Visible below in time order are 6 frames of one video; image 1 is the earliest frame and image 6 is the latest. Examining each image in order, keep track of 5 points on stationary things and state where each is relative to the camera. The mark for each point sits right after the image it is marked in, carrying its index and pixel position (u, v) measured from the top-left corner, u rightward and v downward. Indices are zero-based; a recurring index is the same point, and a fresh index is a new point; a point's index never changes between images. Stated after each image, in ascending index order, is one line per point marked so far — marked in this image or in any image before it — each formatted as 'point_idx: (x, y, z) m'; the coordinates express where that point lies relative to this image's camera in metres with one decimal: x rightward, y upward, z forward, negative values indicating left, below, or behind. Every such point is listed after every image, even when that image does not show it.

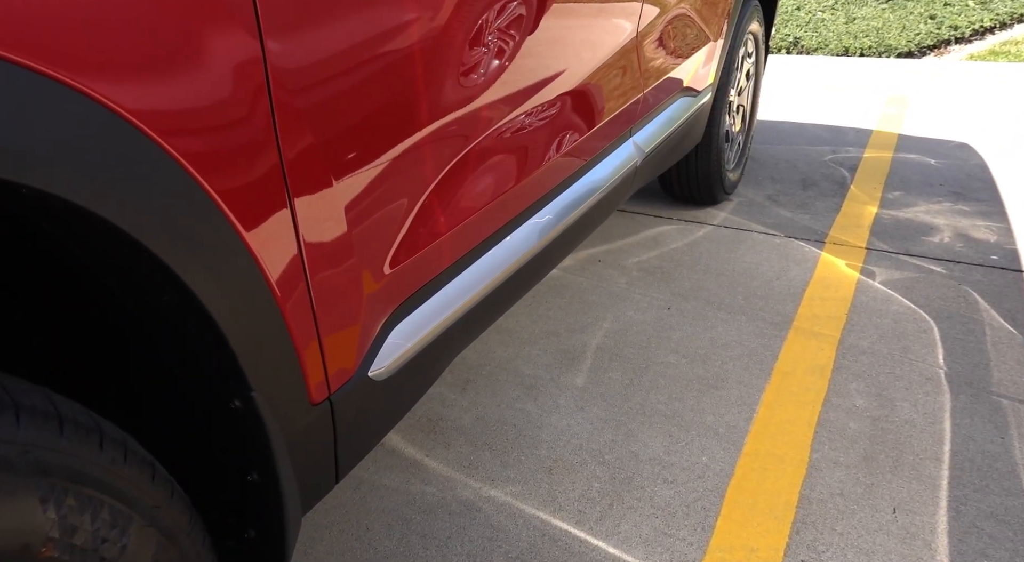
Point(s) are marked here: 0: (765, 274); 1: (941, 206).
0: (+1.1, -0.1, +3.3) m
1: (+2.2, +0.2, +4.1) m
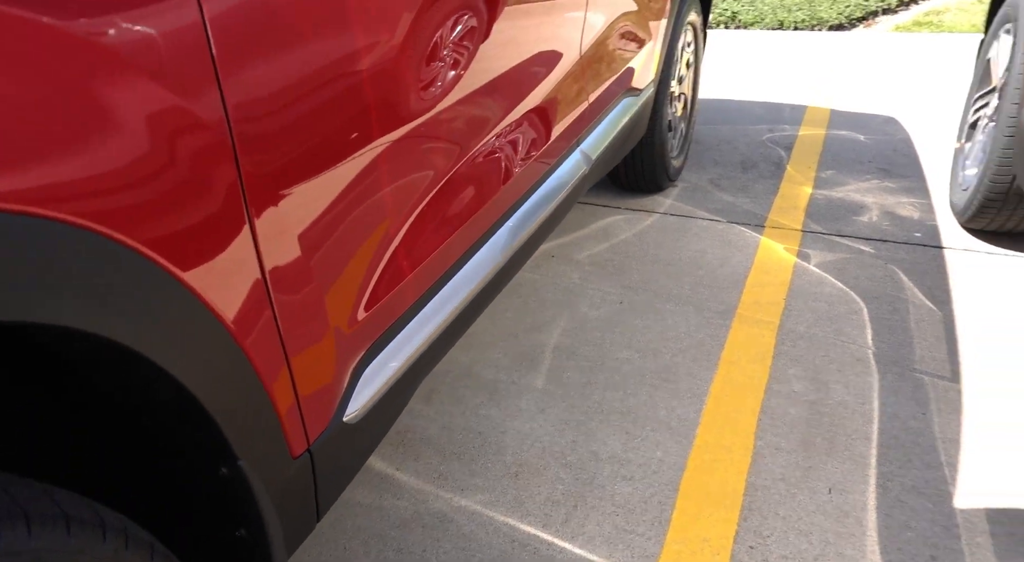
0: (+0.9, 0.0, +3.4) m
1: (+1.9, +0.4, +4.3) m
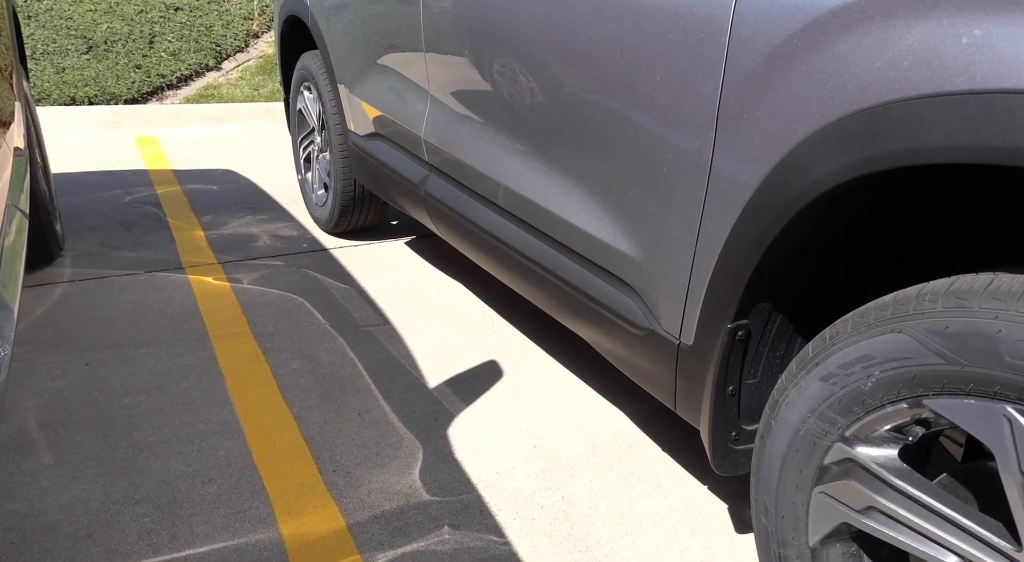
0: (-1.5, -0.1, +3.6) m
1: (-1.6, +0.3, +4.9) m
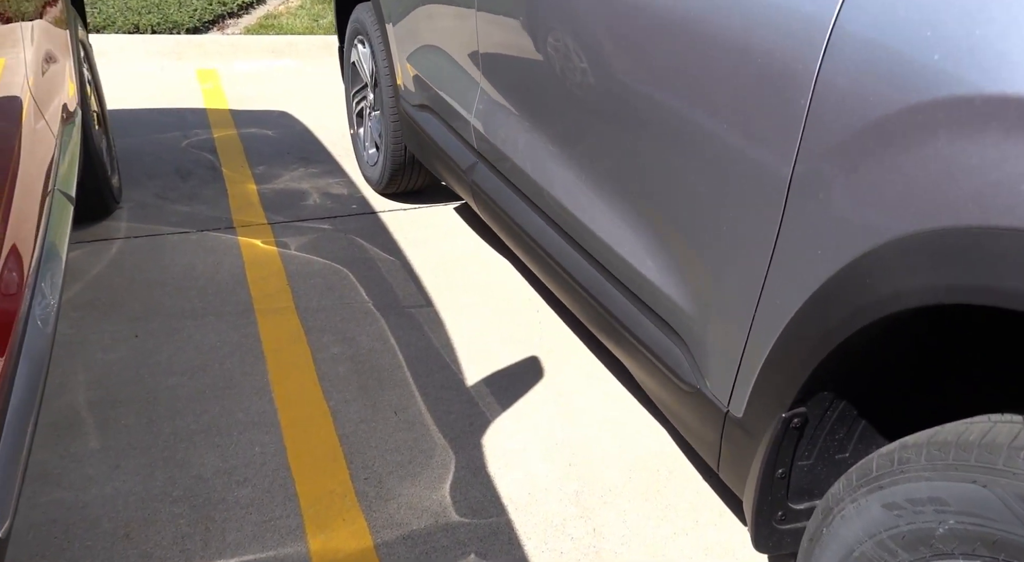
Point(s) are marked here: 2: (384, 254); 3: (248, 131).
0: (-1.3, 0.0, +3.6) m
1: (-1.2, +0.6, +4.9) m
2: (-0.6, +0.1, +3.6) m
3: (-1.9, +1.1, +6.1) m
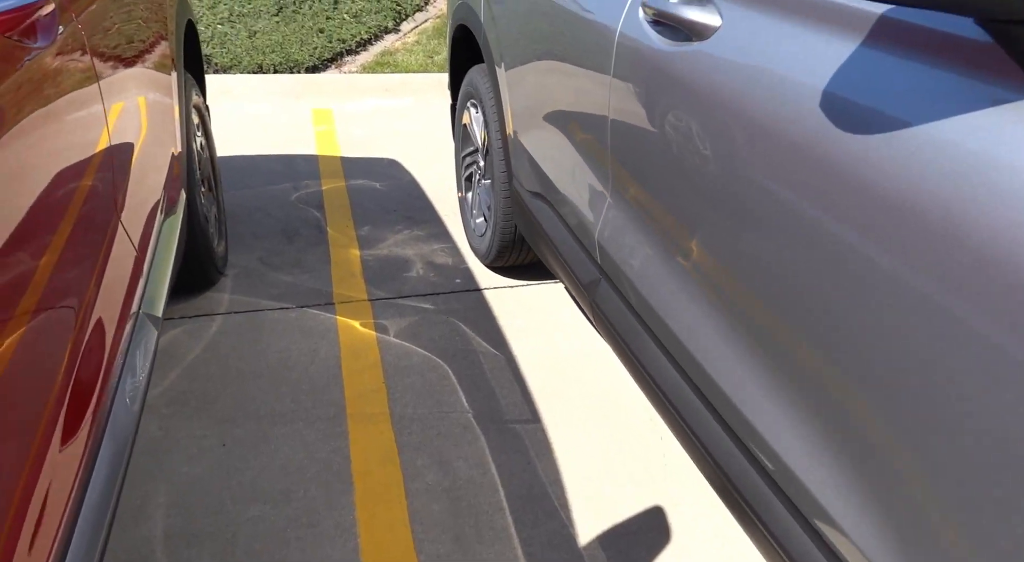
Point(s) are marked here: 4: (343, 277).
0: (-0.9, -0.3, +3.4) m
1: (-0.6, +0.2, +4.6) m
2: (-0.1, -0.3, +3.3) m
3: (-1.1, +0.7, +5.9) m
4: (-0.8, 0.0, +4.2) m
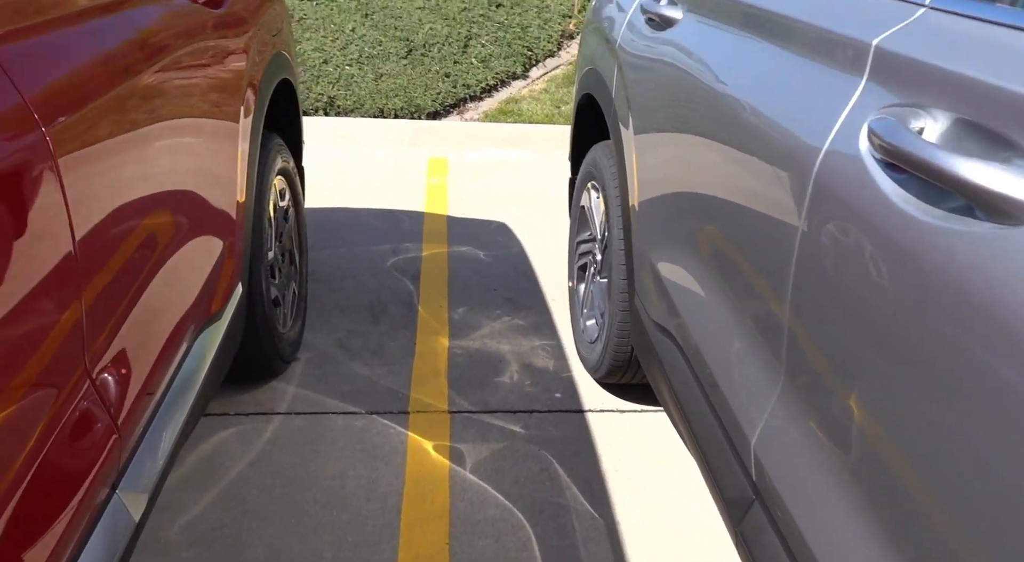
0: (-0.5, -0.7, +2.7) m
1: (-0.1, -0.2, +3.9) m
2: (+0.2, -0.7, +2.5) m
3: (-0.3, +0.2, +5.3) m
4: (-0.4, -0.4, +3.6) m
